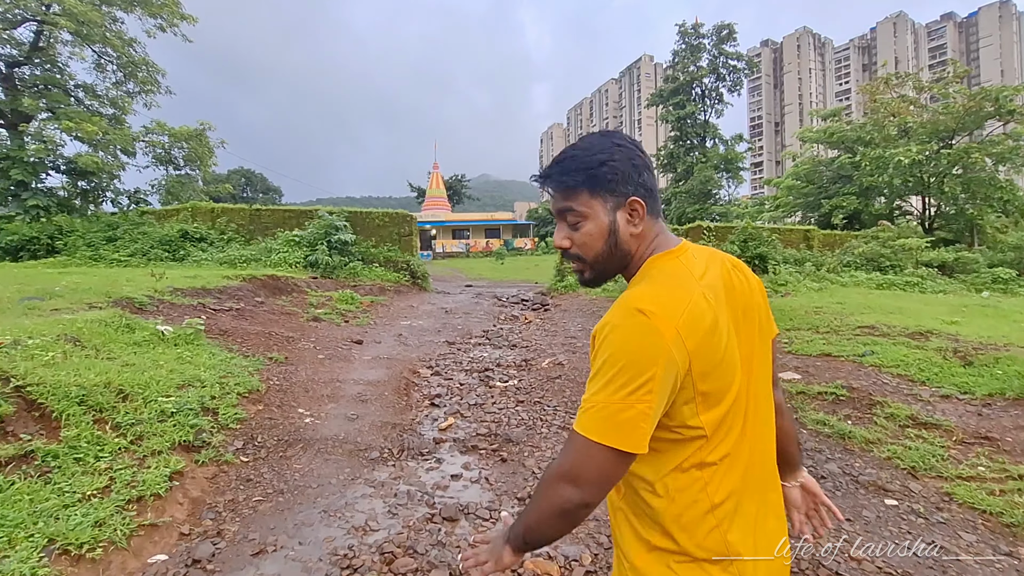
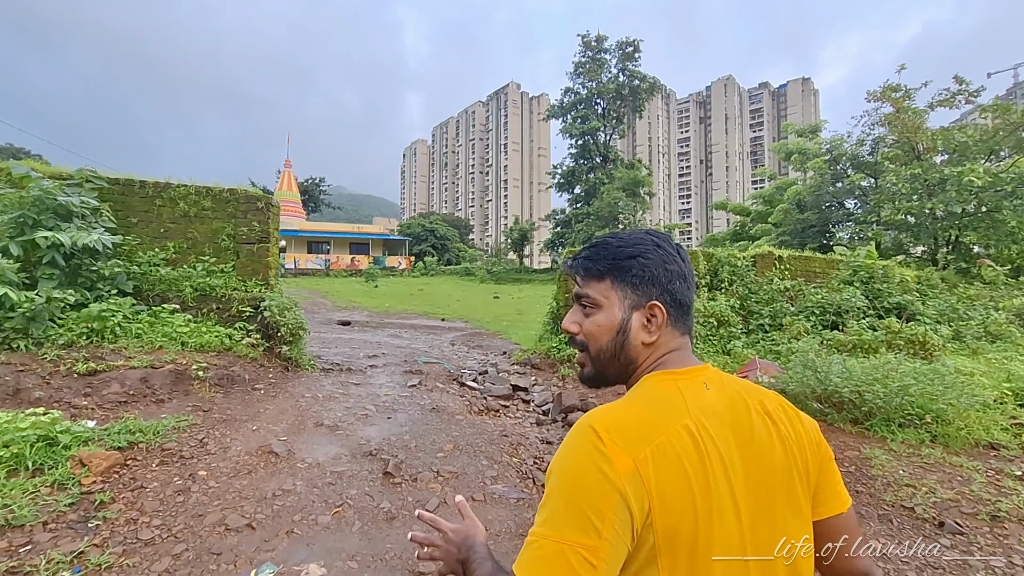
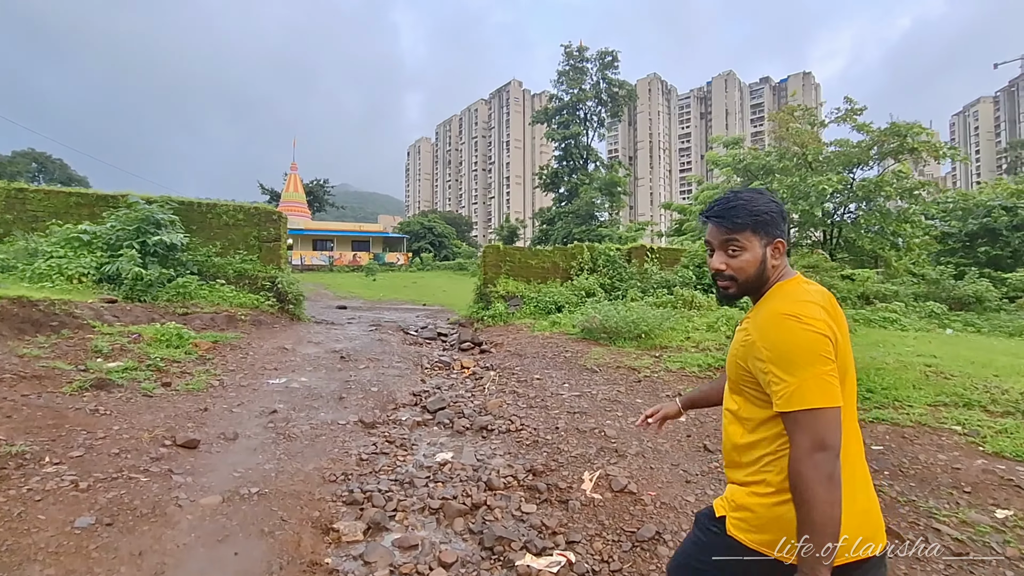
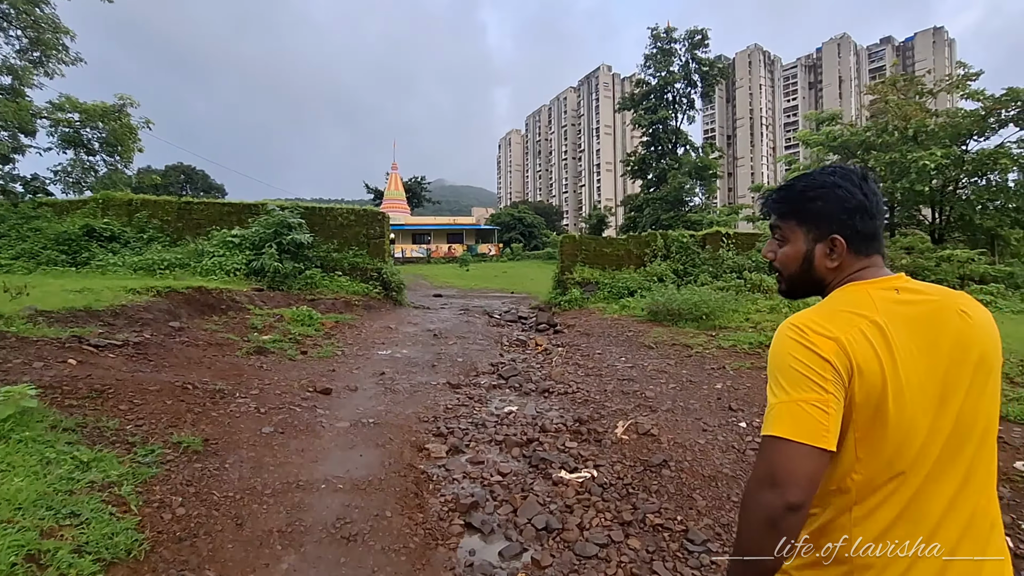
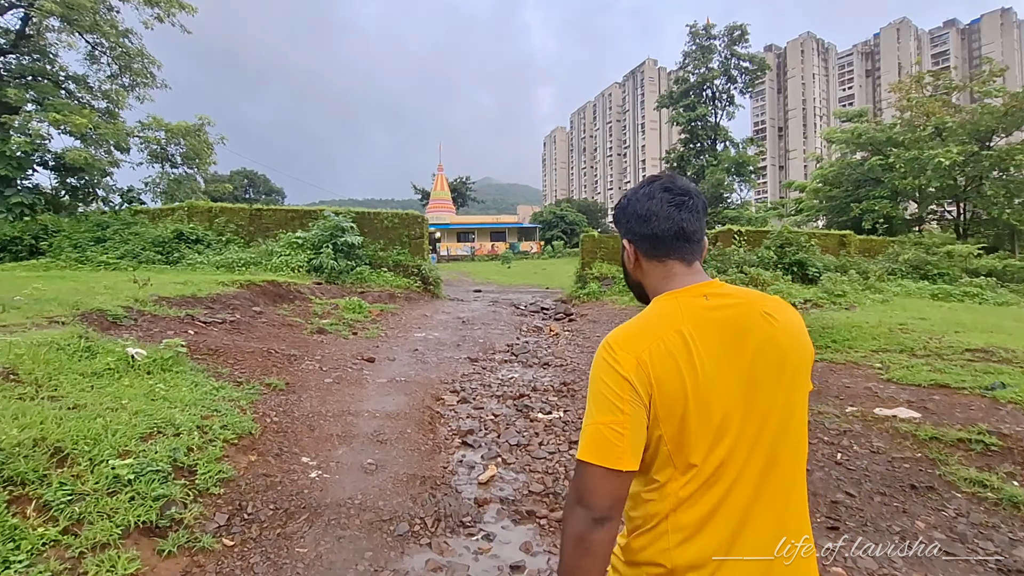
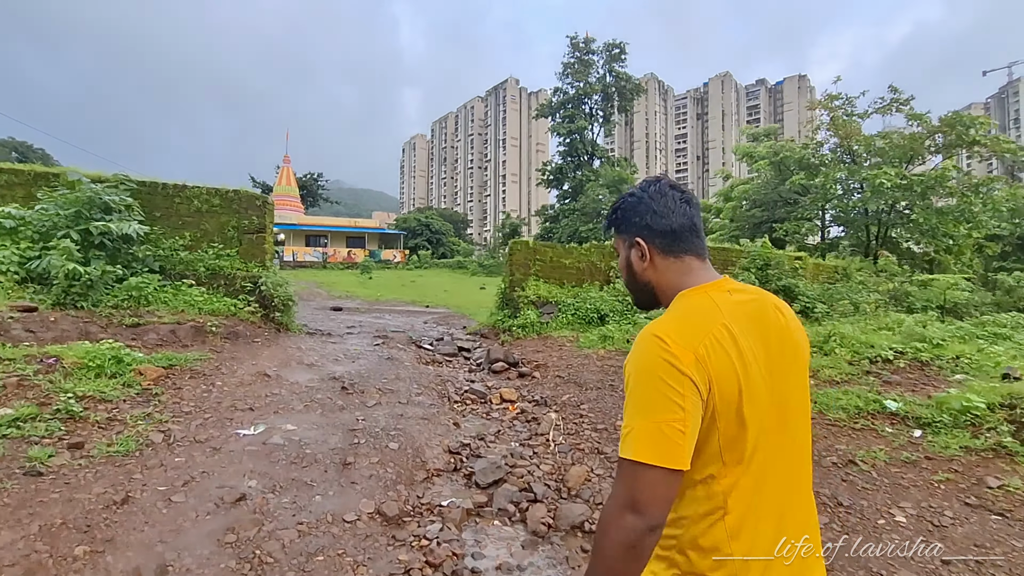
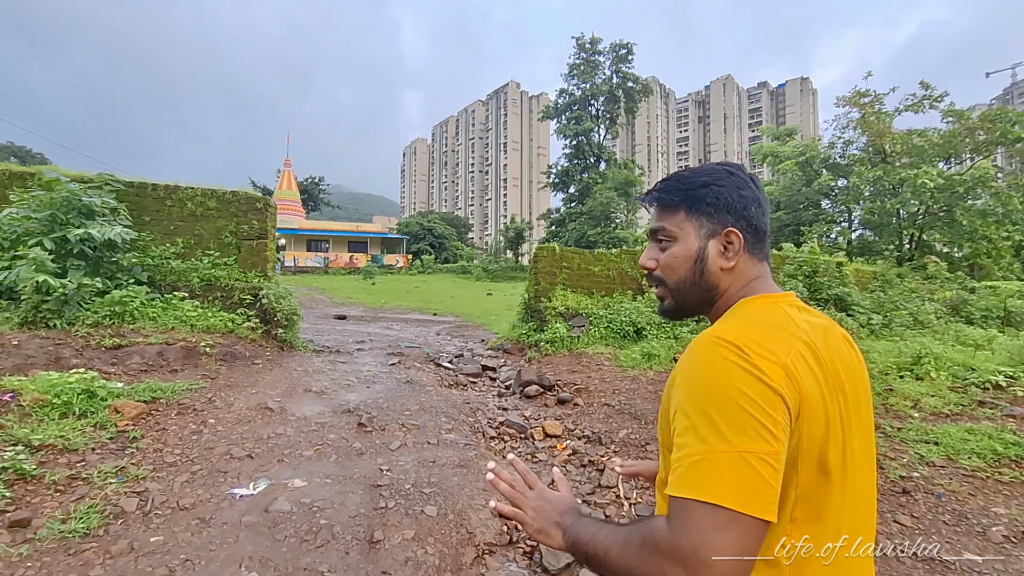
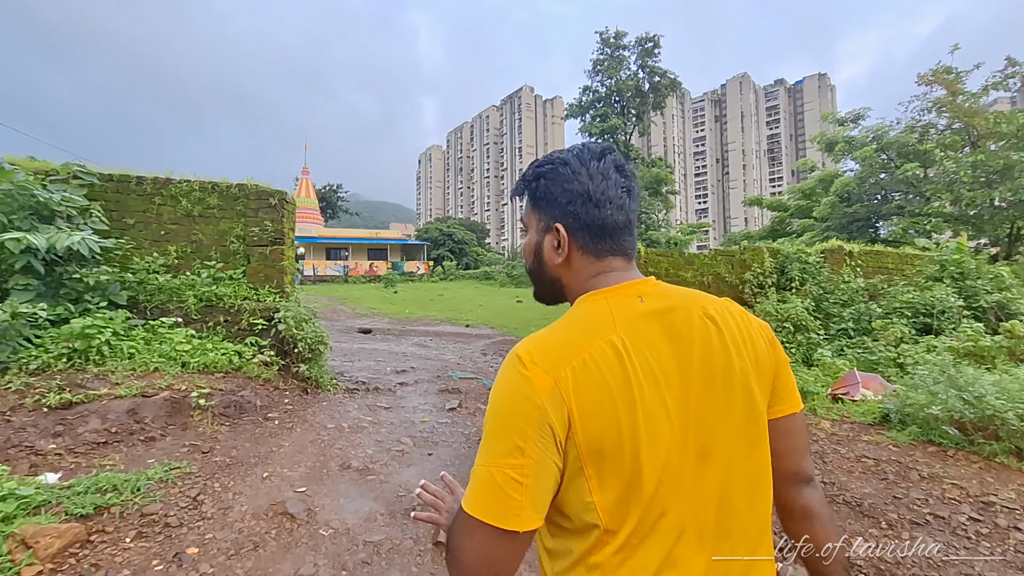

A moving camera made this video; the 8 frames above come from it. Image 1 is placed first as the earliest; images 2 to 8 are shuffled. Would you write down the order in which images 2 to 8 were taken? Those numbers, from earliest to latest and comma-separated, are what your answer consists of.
5, 4, 3, 6, 7, 2, 8
